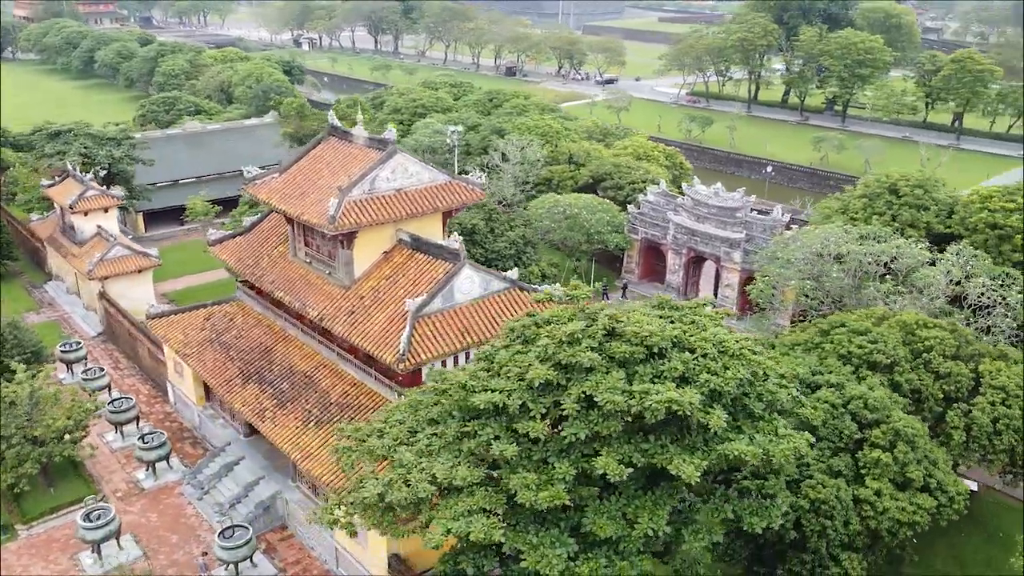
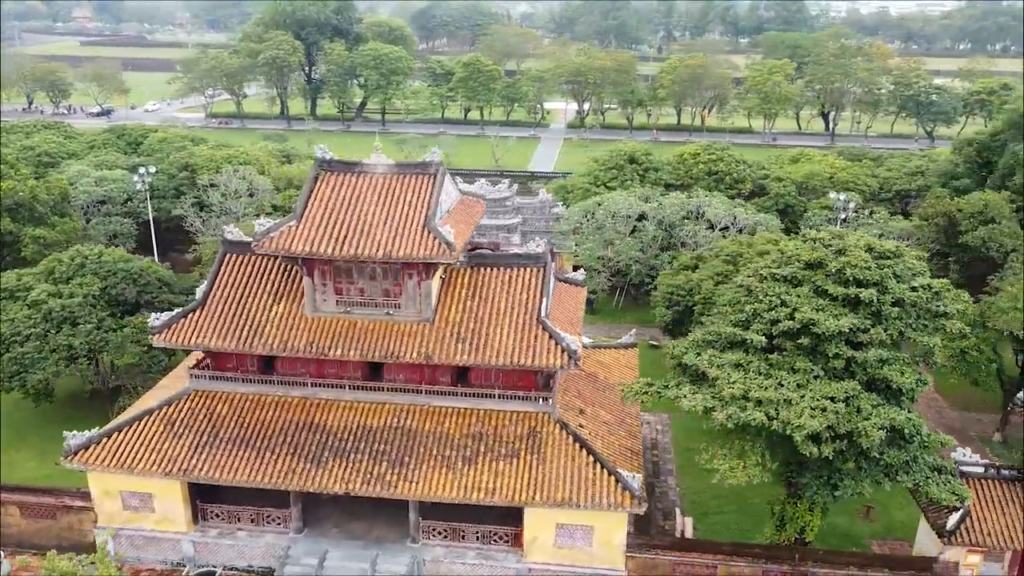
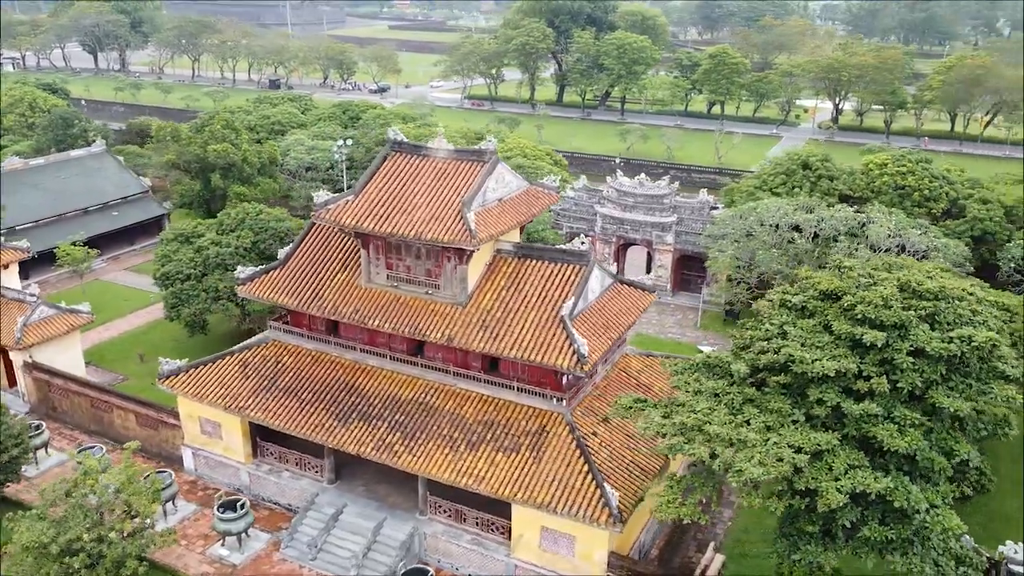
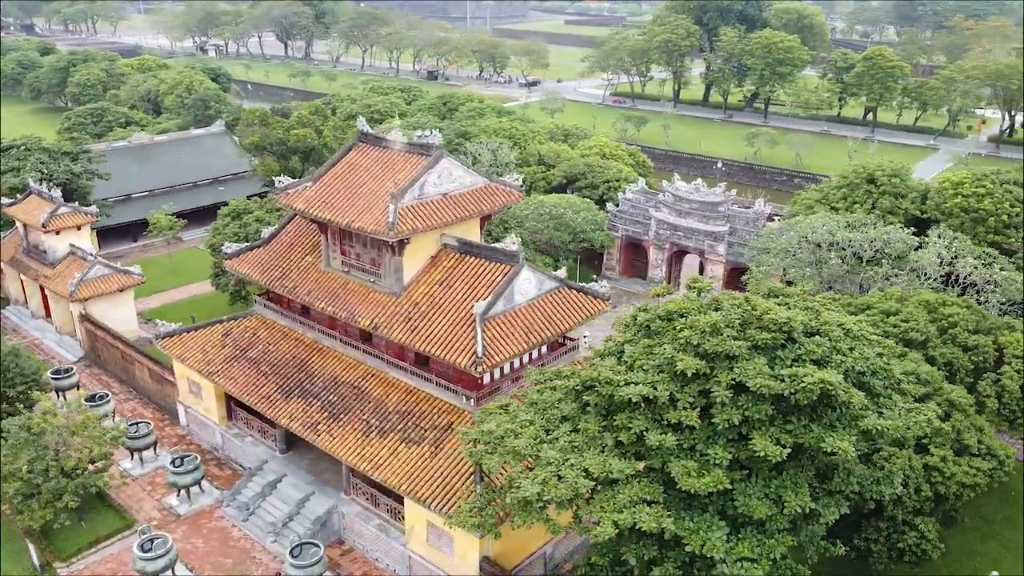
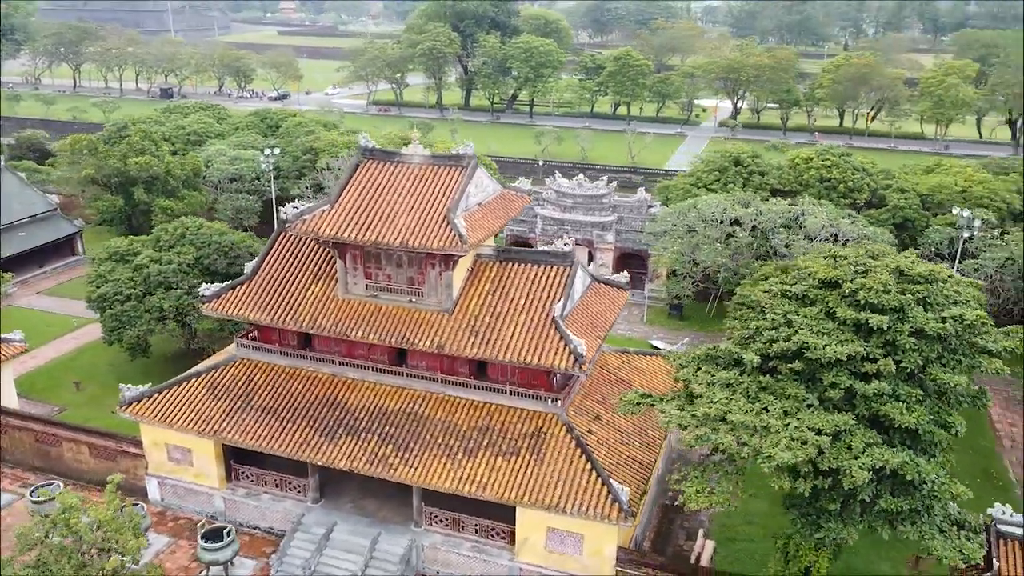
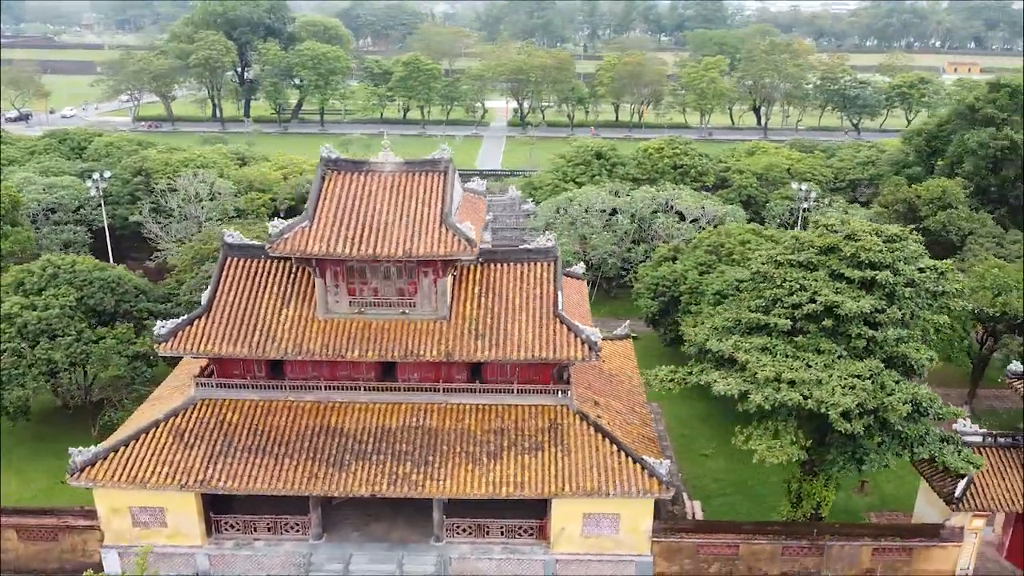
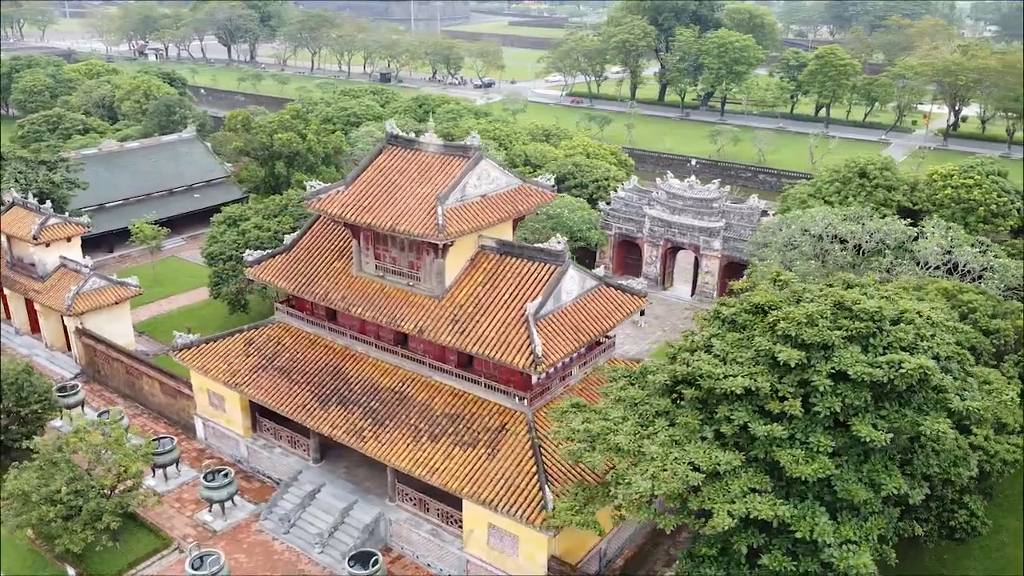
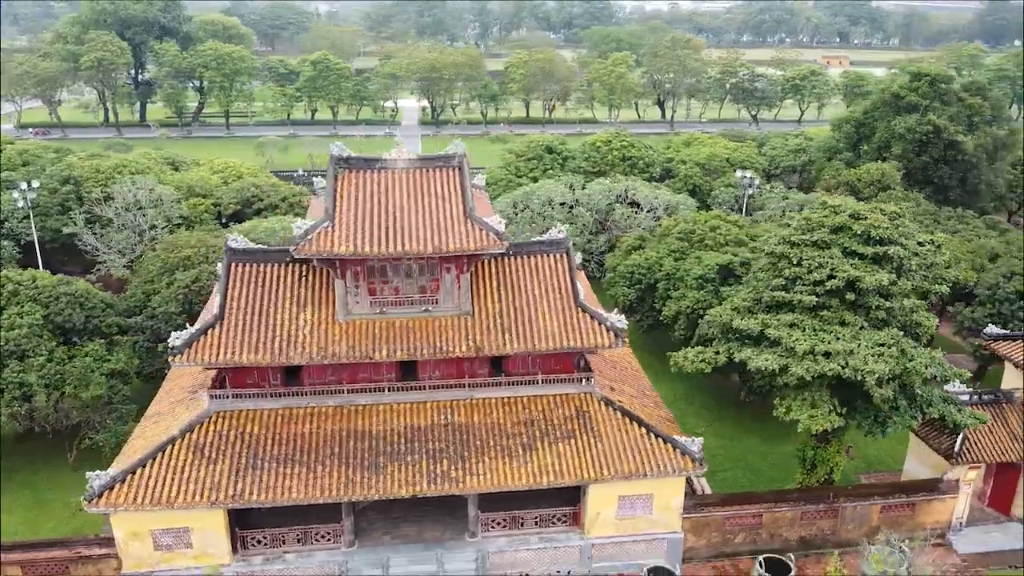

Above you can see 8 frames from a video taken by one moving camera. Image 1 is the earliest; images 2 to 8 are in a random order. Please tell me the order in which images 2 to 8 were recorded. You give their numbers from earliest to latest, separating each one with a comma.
4, 7, 3, 5, 2, 6, 8
